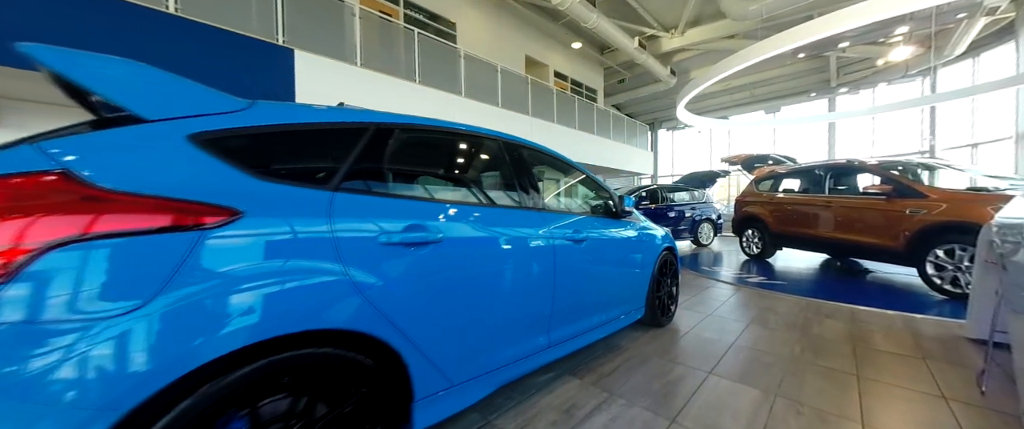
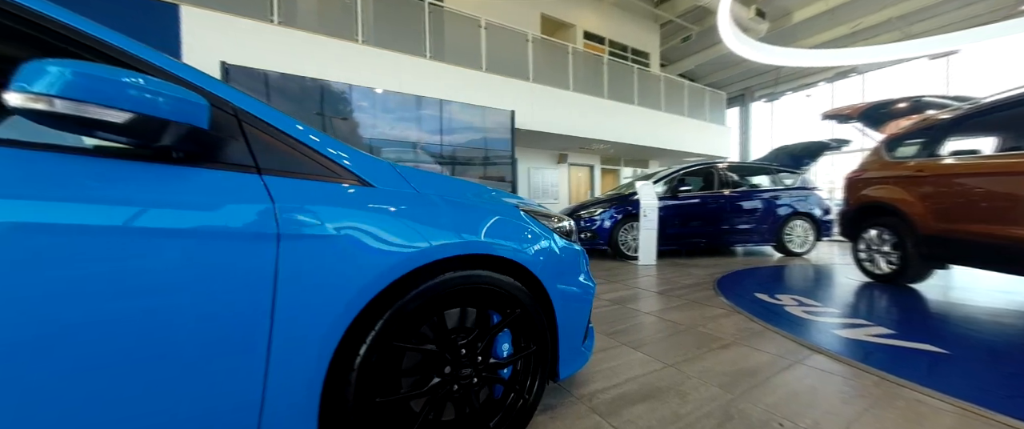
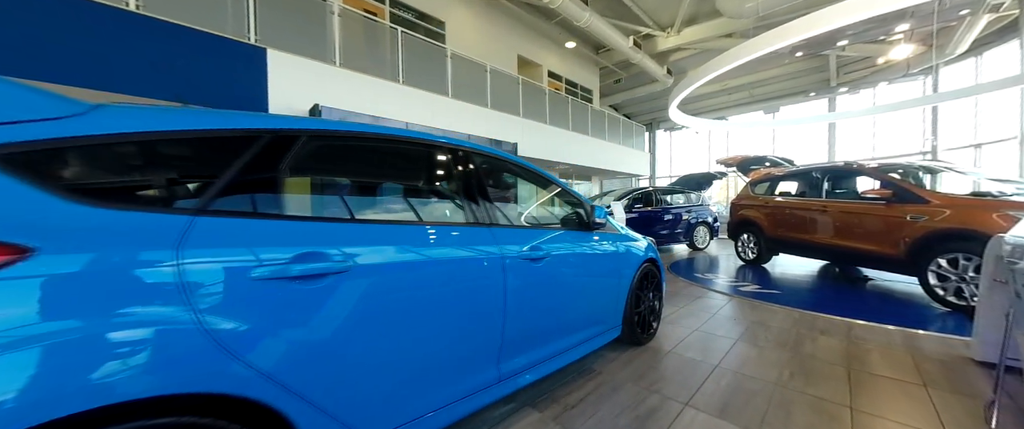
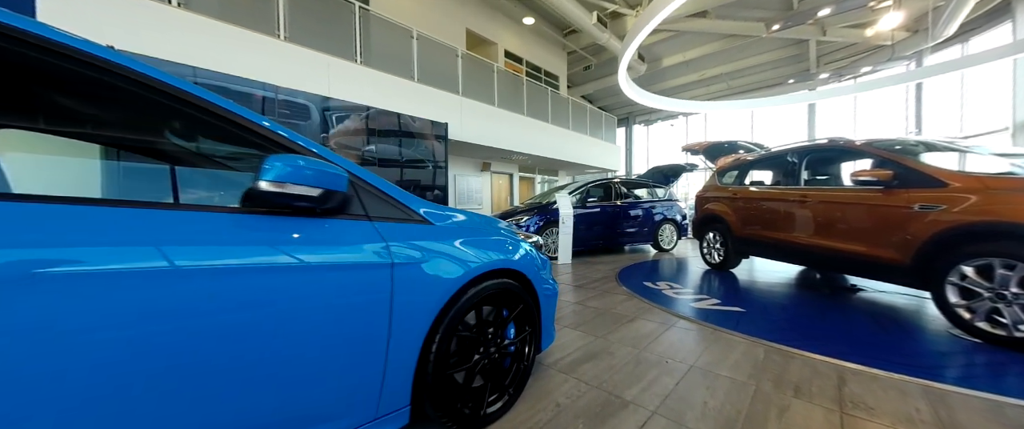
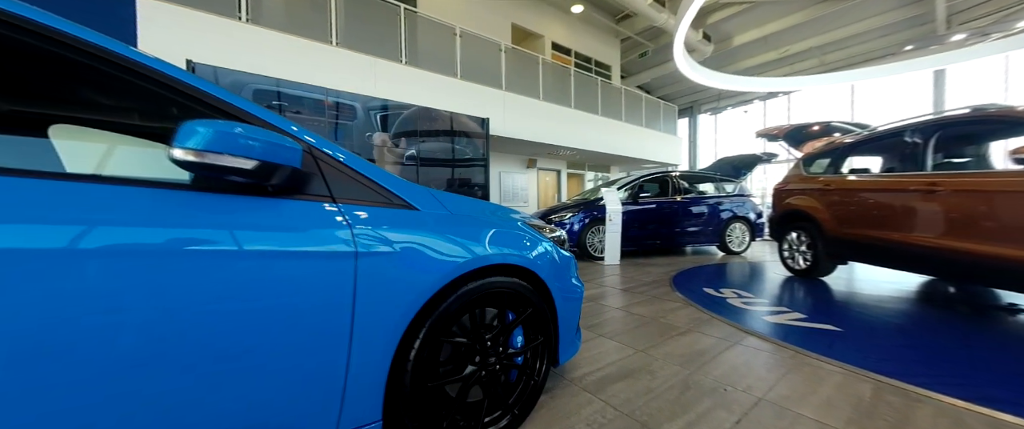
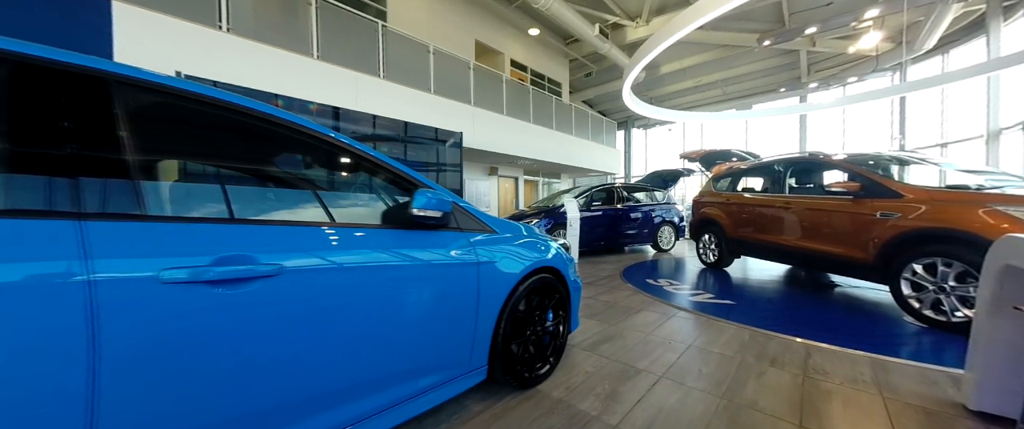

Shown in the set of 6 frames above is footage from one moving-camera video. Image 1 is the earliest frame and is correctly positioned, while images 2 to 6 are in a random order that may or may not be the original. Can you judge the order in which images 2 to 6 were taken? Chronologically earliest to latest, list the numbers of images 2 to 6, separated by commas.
3, 6, 4, 5, 2
